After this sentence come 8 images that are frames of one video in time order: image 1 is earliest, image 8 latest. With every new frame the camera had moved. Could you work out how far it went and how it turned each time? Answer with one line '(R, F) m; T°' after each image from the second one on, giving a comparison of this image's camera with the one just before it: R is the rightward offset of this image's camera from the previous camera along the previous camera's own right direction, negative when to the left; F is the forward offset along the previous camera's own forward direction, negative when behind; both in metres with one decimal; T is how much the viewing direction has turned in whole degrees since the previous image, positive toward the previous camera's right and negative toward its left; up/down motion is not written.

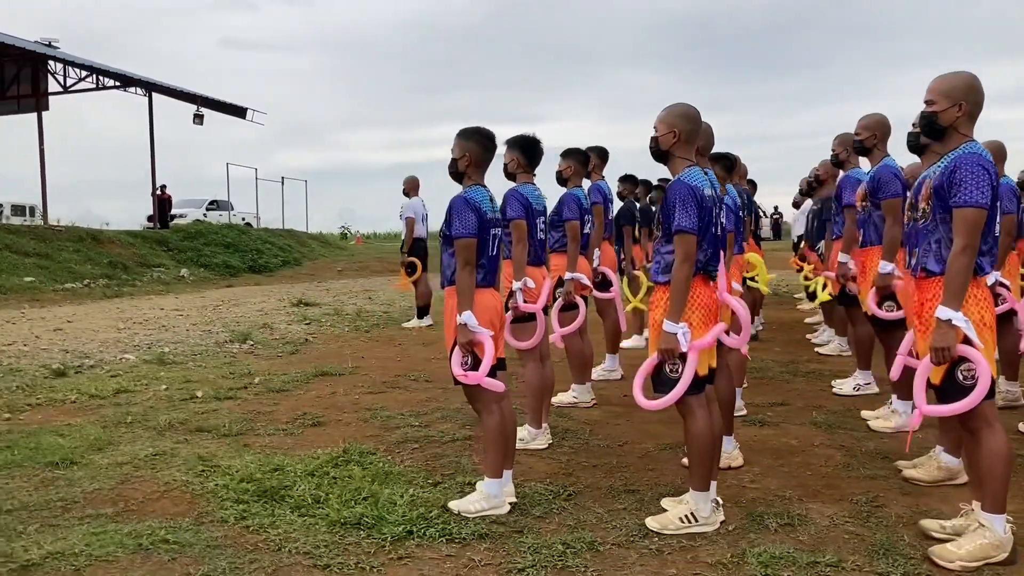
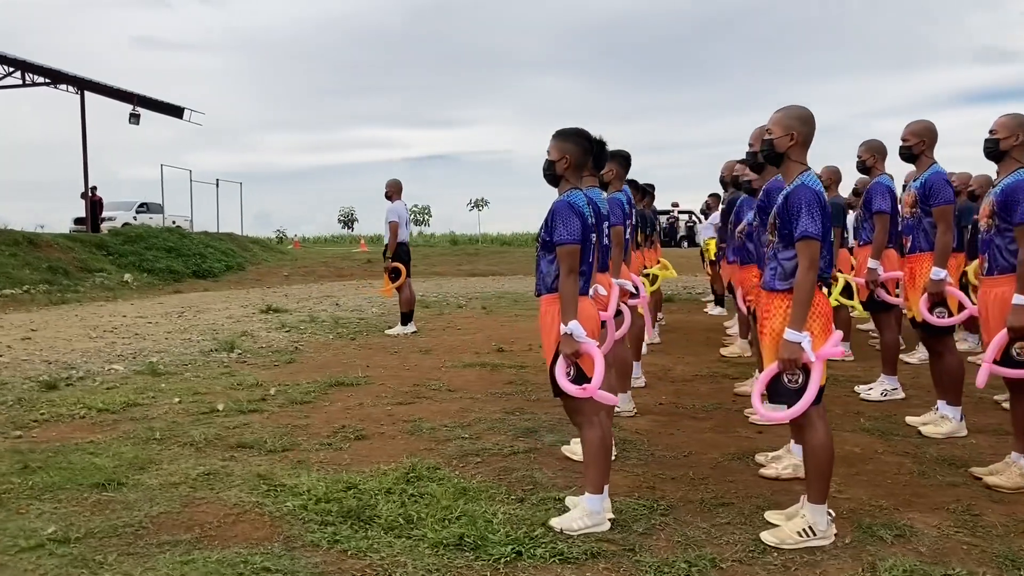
(-0.7, +0.2) m; +5°
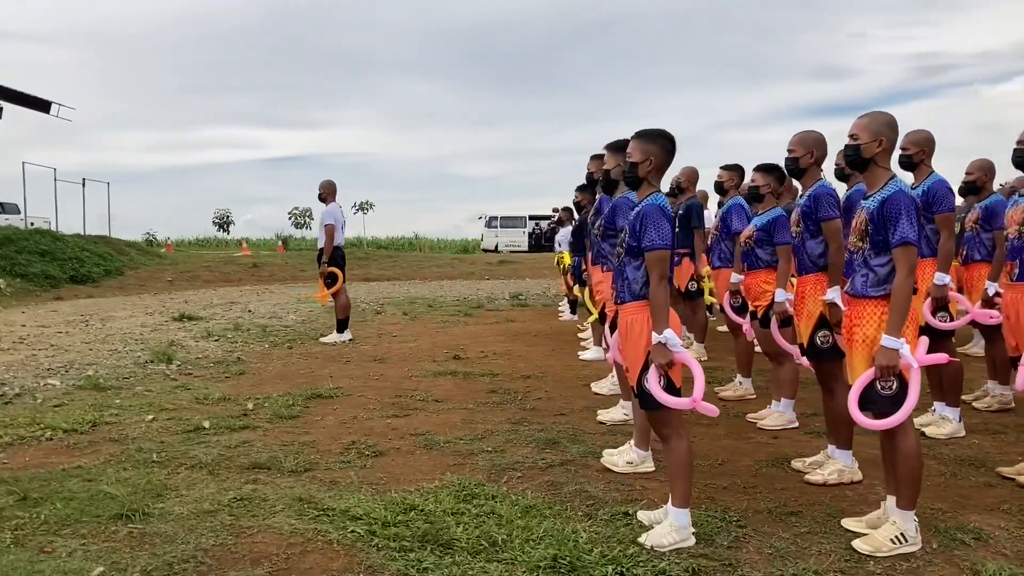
(-0.9, +0.3) m; +8°
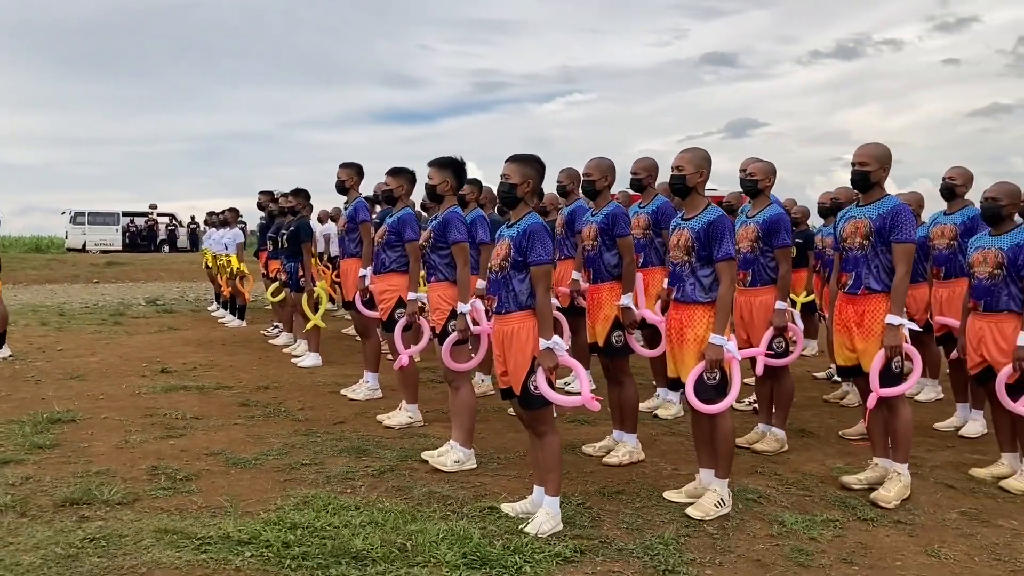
(-1.2, +0.1) m; +25°
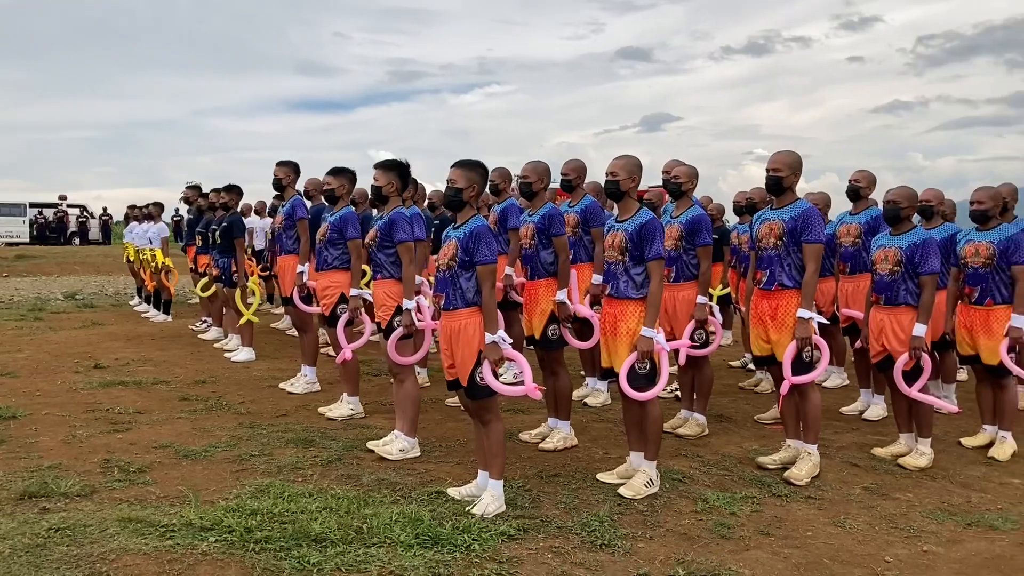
(-0.1, -0.3) m; +5°
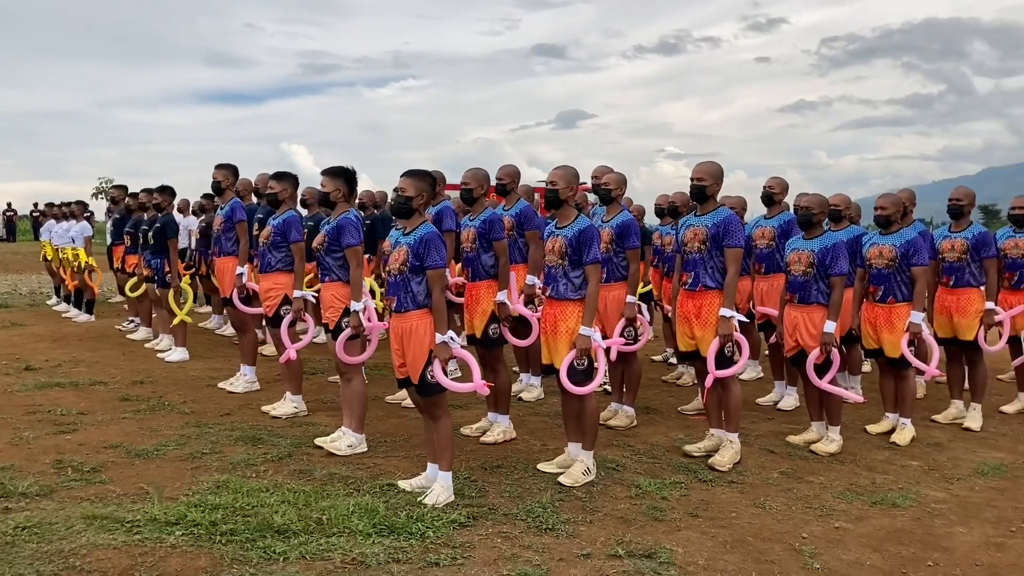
(-0.2, -0.3) m; +5°
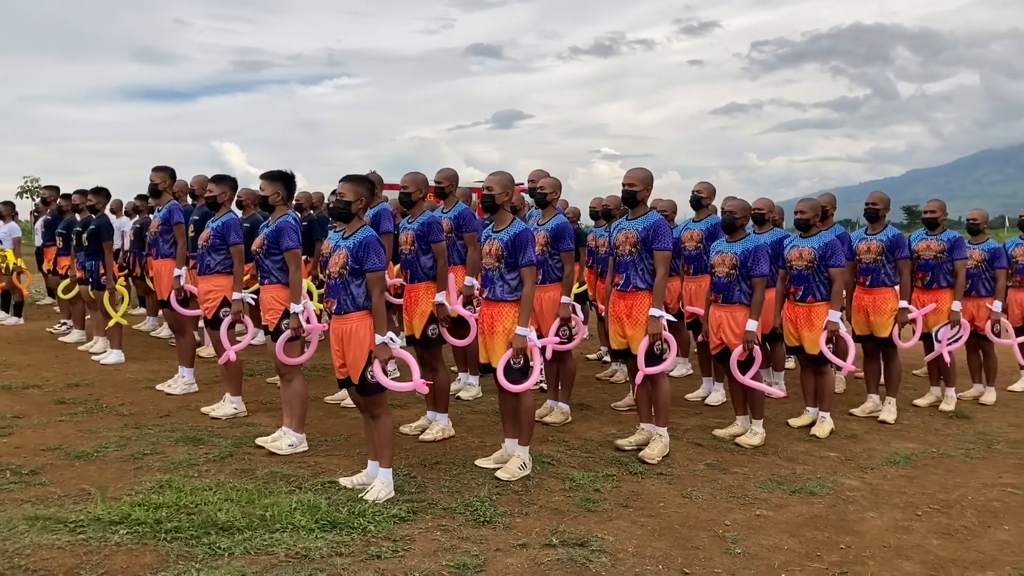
(0.0, -0.2) m; +4°
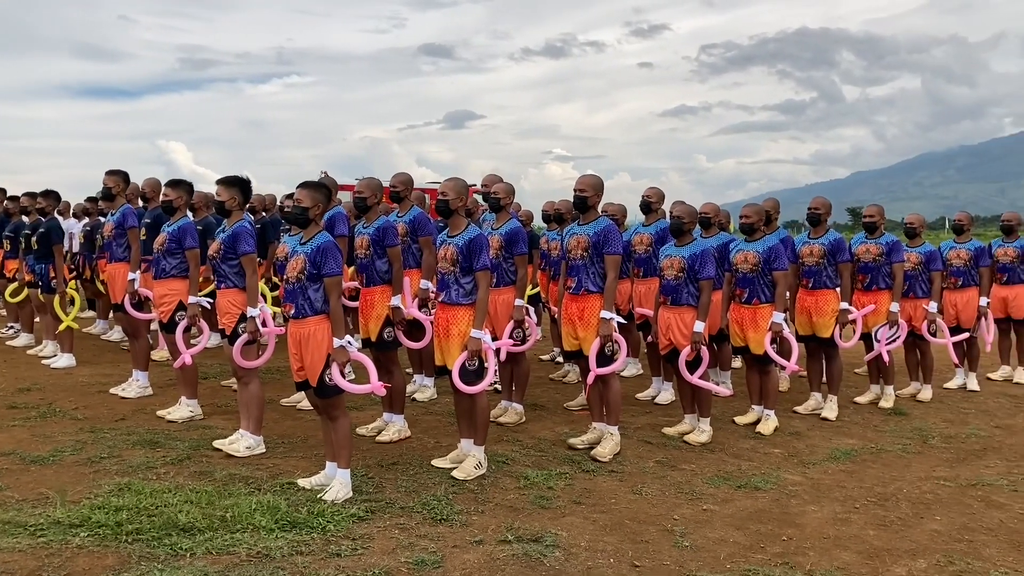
(0.0, -0.1) m; +3°
